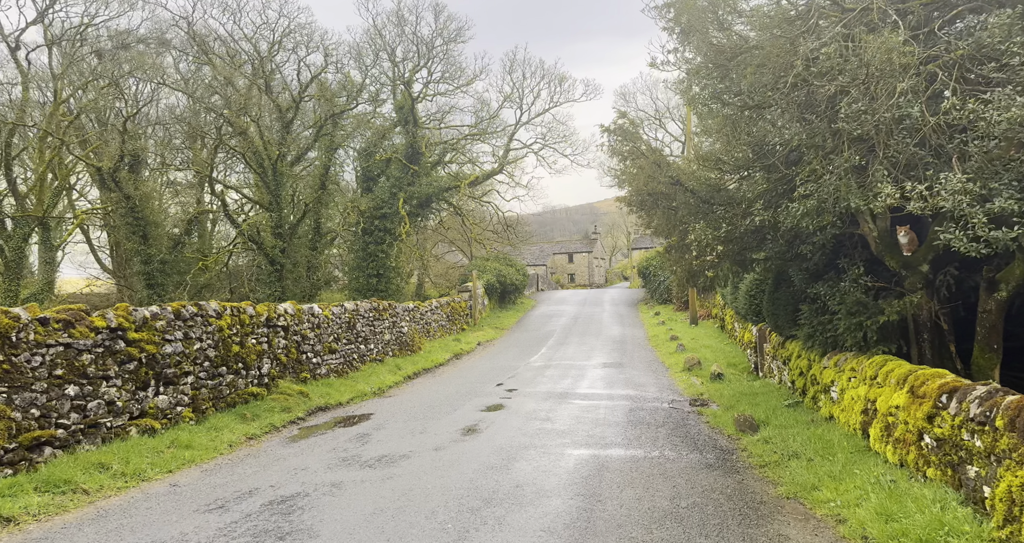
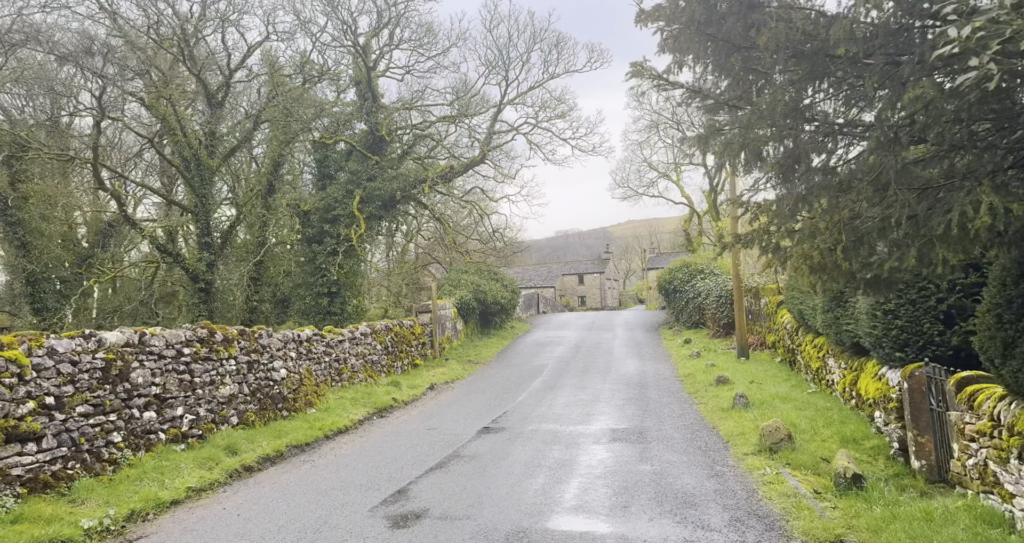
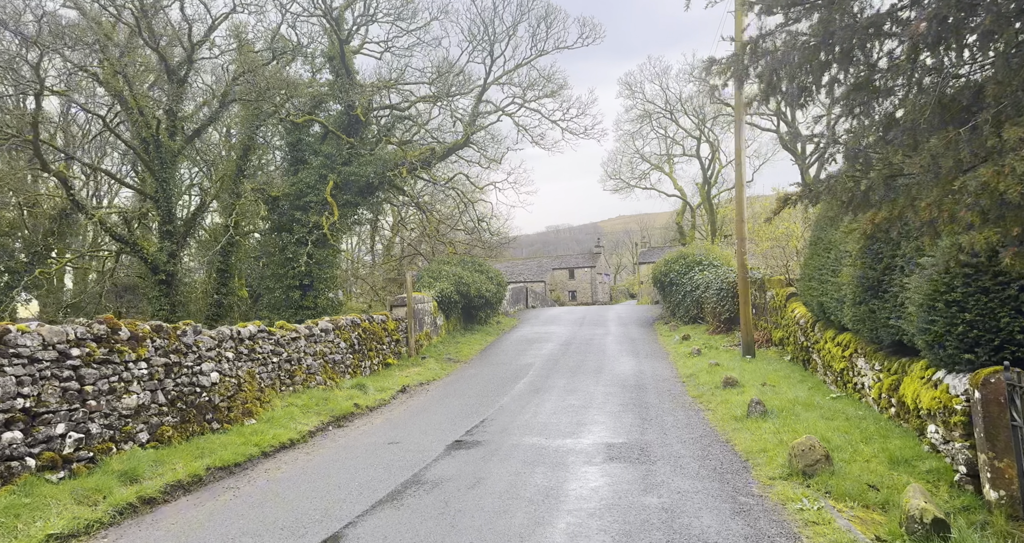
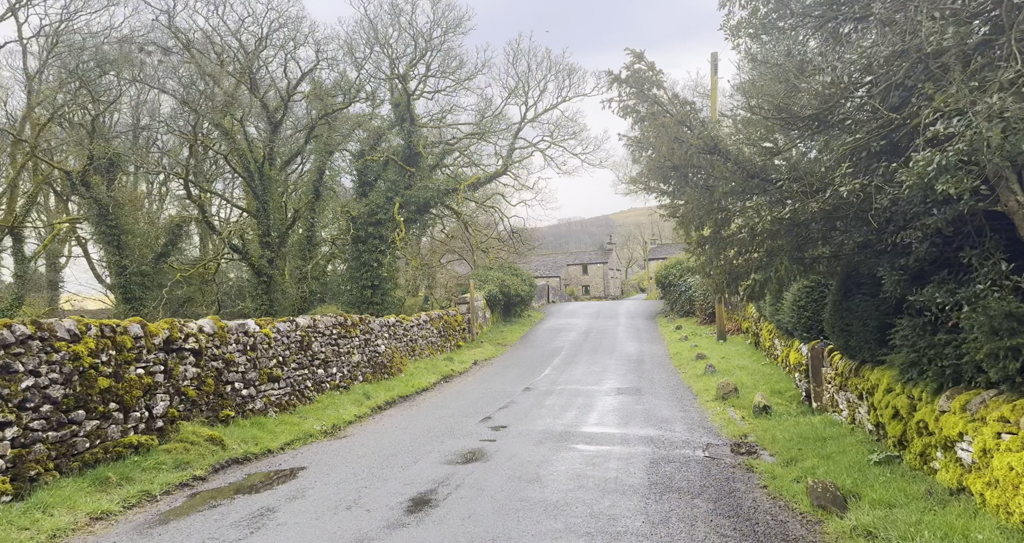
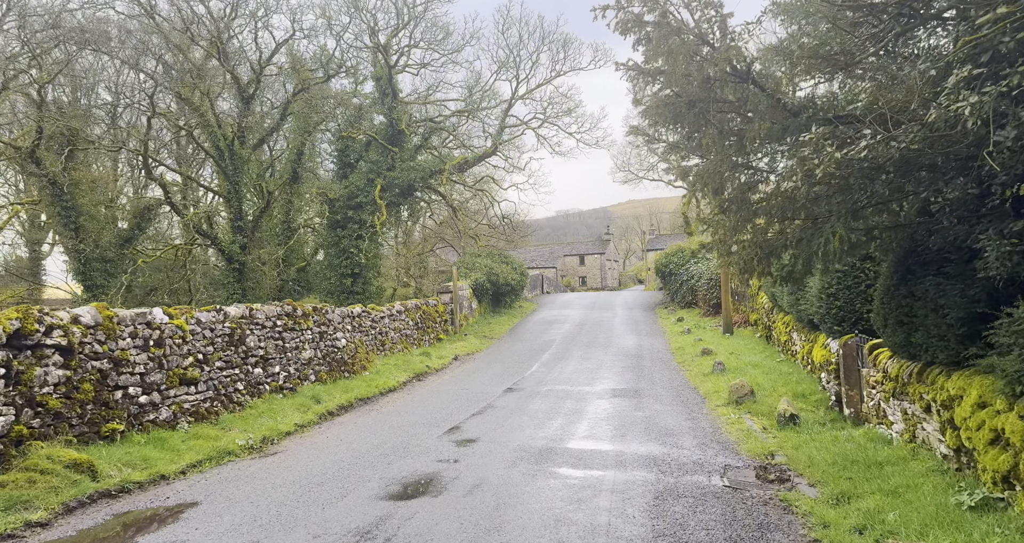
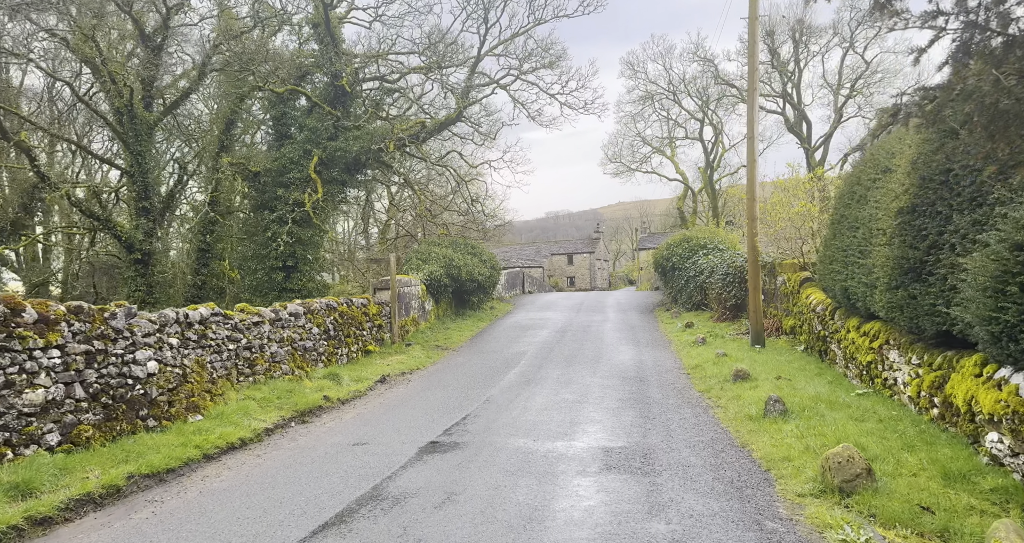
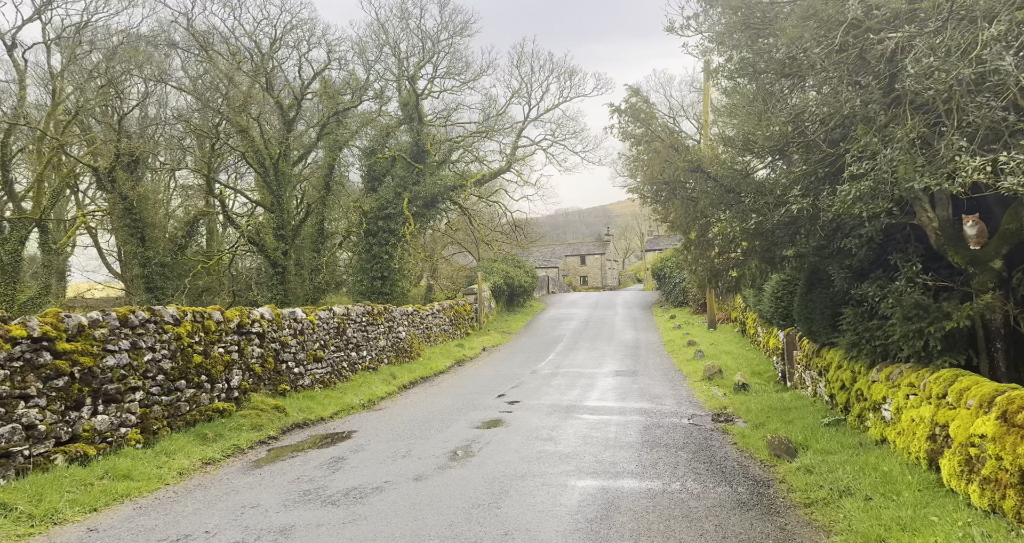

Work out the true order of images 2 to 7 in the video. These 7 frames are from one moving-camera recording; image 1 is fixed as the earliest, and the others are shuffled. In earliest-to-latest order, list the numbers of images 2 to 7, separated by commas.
7, 4, 5, 2, 3, 6
